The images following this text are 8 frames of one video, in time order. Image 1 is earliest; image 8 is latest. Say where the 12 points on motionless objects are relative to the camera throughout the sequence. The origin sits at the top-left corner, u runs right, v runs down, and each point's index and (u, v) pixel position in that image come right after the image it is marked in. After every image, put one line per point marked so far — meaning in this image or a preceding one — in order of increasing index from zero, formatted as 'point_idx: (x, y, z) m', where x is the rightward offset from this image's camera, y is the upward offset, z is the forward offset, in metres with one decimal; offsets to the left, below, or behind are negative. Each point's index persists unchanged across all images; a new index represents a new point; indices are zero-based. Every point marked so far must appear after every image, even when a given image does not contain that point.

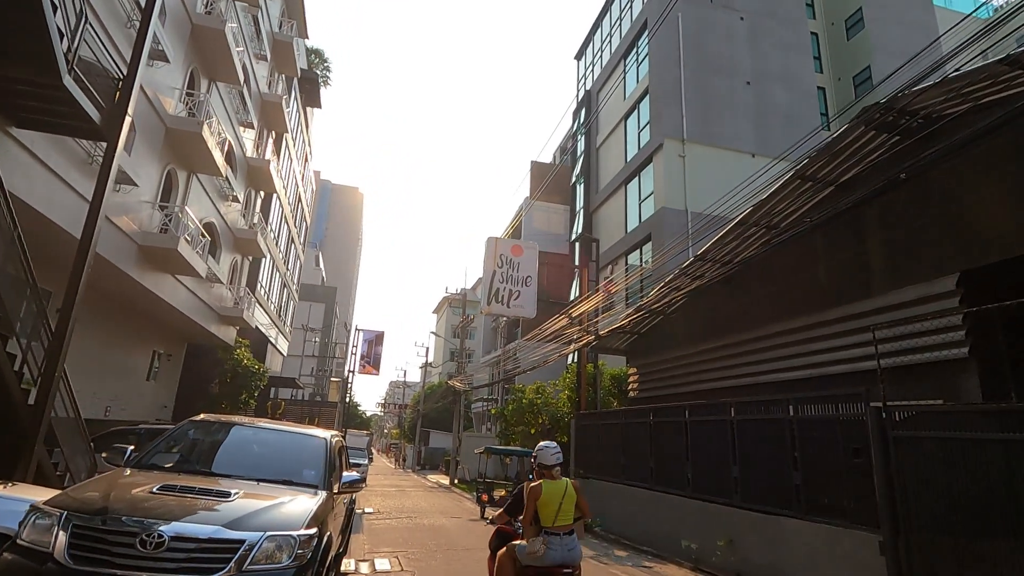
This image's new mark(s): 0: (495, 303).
0: (-0.5, -0.5, +17.1) m
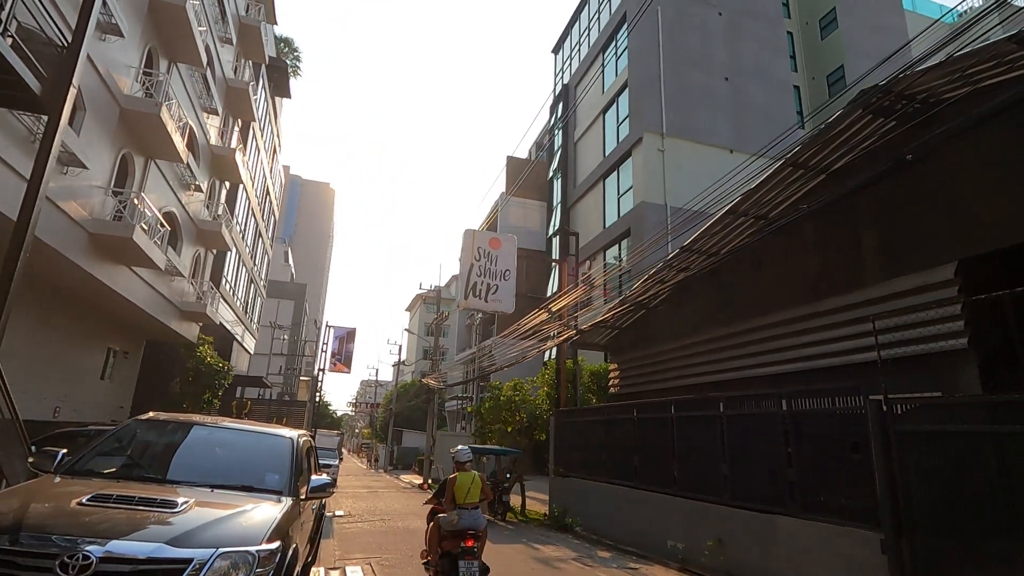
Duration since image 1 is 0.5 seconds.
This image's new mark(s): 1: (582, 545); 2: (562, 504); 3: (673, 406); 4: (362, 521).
0: (-1.2, -0.3, +16.6) m
1: (+1.6, -5.7, +11.8) m
2: (+1.4, -5.9, +14.6) m
3: (+3.3, -2.4, +10.9) m
4: (-4.2, -6.5, +15.0) m
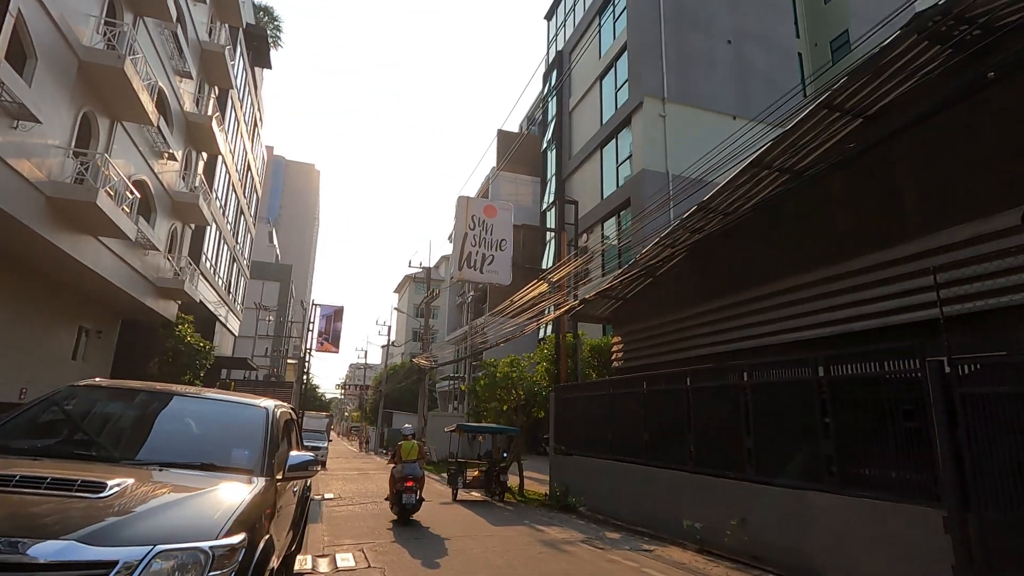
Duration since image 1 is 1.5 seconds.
0: (-1.3, +0.6, +15.6) m
1: (+1.6, -4.9, +11.1) m
2: (+1.3, -5.1, +13.9) m
3: (+3.3, -1.7, +10.1) m
4: (-4.2, -5.7, +14.2) m
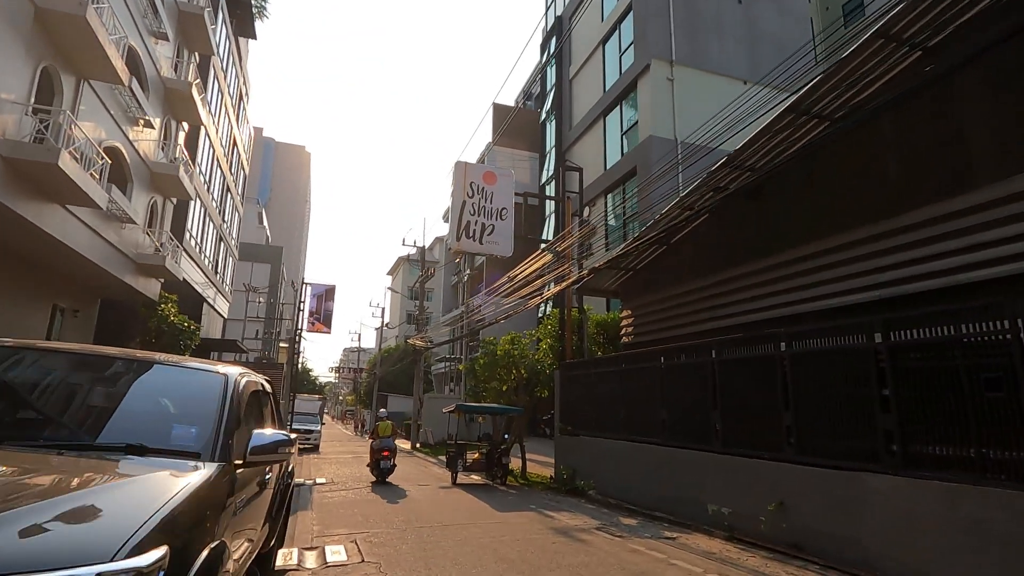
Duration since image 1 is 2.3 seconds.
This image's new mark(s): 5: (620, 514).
0: (-1.3, +1.3, +14.6) m
1: (+1.7, -4.3, +10.3) m
2: (+1.4, -4.3, +13.1) m
3: (+3.4, -1.1, +9.2) m
4: (-4.1, -5.0, +13.3) m
5: (+2.0, -4.2, +9.9) m
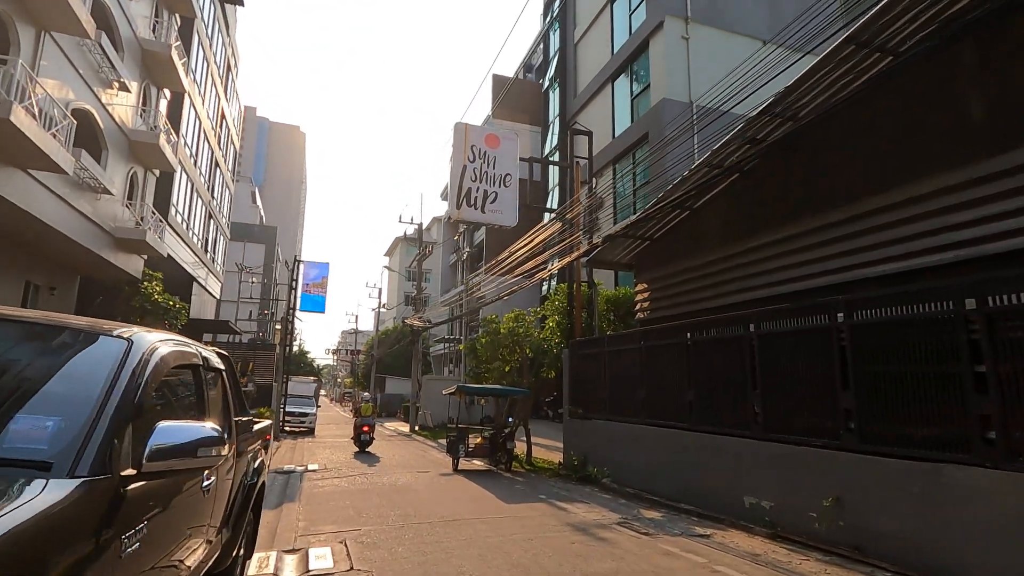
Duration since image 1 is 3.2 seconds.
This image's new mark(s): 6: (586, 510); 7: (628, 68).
0: (-1.2, +2.0, +13.5) m
1: (+1.9, -3.7, +9.3) m
2: (+1.6, -3.7, +12.1) m
3: (+3.6, -0.5, +8.1) m
4: (-4.0, -4.3, +12.3) m
5: (+2.1, -3.7, +9.0) m
6: (+1.2, -3.5, +8.5) m
7: (+4.3, +8.2, +19.9) m
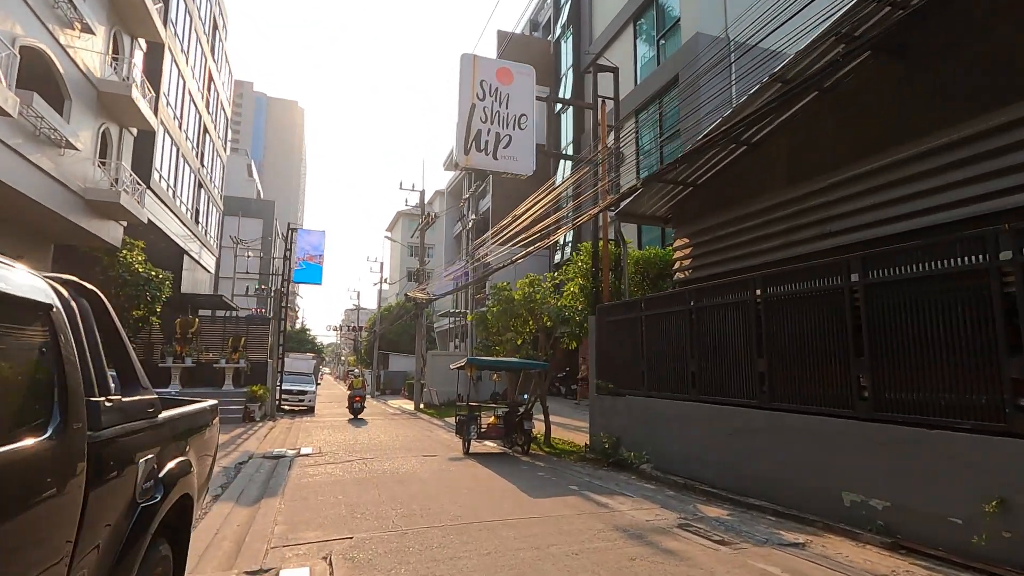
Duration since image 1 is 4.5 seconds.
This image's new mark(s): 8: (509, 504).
0: (-0.8, +2.9, +11.6) m
1: (+2.3, -3.0, +7.6) m
2: (+2.0, -2.8, +10.5) m
3: (+3.9, +0.2, +6.4) m
4: (-3.6, -3.5, +10.8) m
5: (+2.5, -2.9, +7.3) m
6: (+1.6, -2.8, +6.9) m
7: (+4.7, +9.4, +17.8) m
8: (0.0, -2.9, +7.1) m
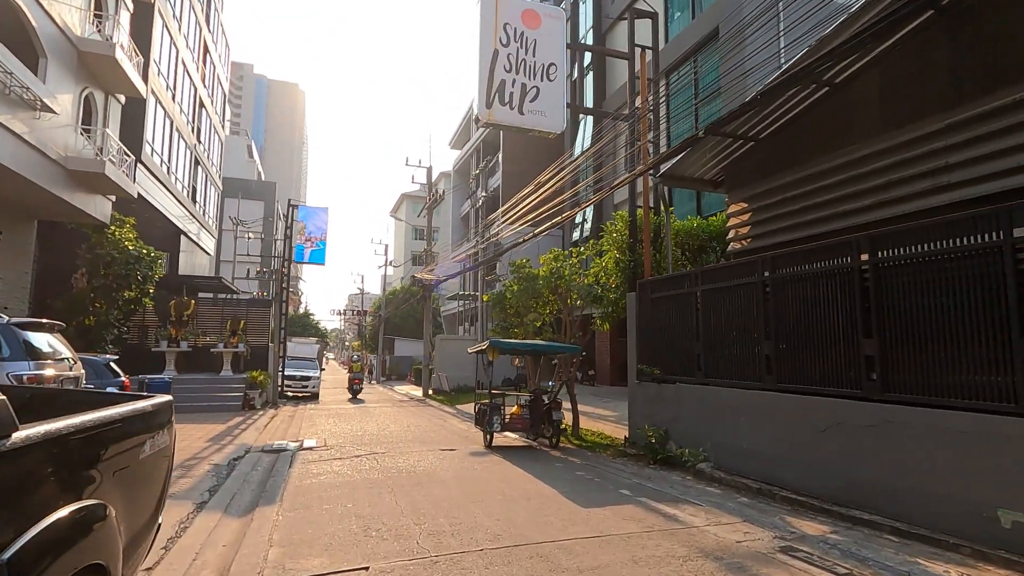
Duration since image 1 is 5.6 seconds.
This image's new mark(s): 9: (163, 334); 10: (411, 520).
0: (-0.3, +3.5, +10.1) m
1: (+2.8, -2.6, +6.3) m
2: (+2.5, -2.3, +9.2) m
3: (+4.4, +0.6, +5.0) m
4: (-3.0, -3.0, +9.5) m
5: (+3.0, -2.5, +6.0) m
6: (+2.1, -2.4, +5.6) m
7: (+5.2, +10.1, +16.1) m
8: (+0.5, -2.5, +5.8) m
9: (-12.2, -1.6, +18.8) m
10: (-1.1, -2.5, +5.8) m
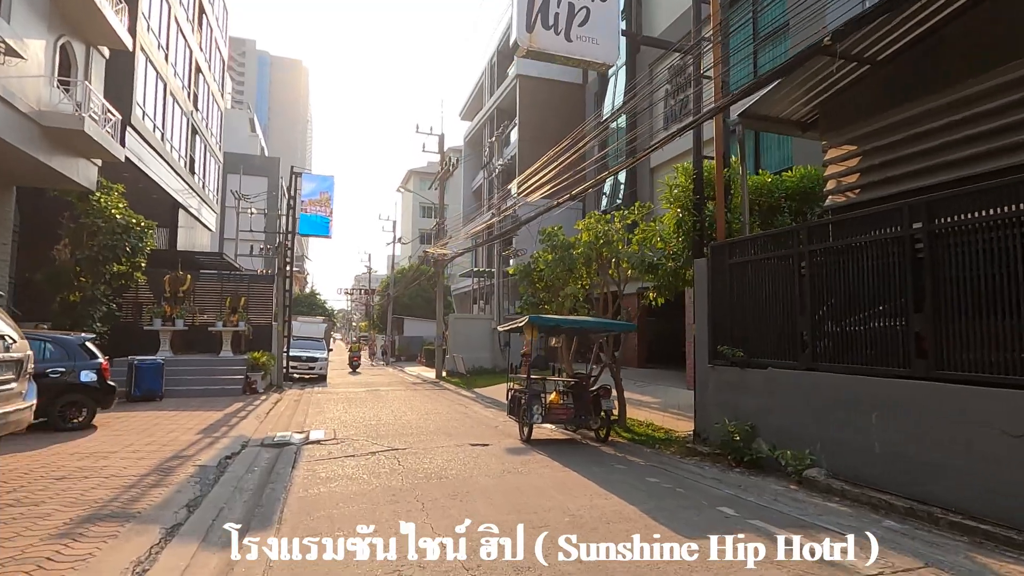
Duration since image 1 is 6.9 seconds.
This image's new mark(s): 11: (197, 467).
0: (+0.4, +4.0, +8.3) m
1: (+3.5, -2.1, +4.7) m
2: (+3.2, -1.8, +7.5) m
3: (+5.1, +0.9, +3.2) m
4: (-2.3, -2.5, +7.9) m
5: (+3.7, -2.1, +4.3) m
6: (+2.7, -2.0, +3.9) m
7: (+6.0, +10.8, +14.0) m
8: (+1.1, -2.1, +4.1) m
9: (-11.4, -0.7, +17.2) m
10: (-0.5, -2.1, +4.2) m
11: (-4.2, -2.4, +7.2) m
